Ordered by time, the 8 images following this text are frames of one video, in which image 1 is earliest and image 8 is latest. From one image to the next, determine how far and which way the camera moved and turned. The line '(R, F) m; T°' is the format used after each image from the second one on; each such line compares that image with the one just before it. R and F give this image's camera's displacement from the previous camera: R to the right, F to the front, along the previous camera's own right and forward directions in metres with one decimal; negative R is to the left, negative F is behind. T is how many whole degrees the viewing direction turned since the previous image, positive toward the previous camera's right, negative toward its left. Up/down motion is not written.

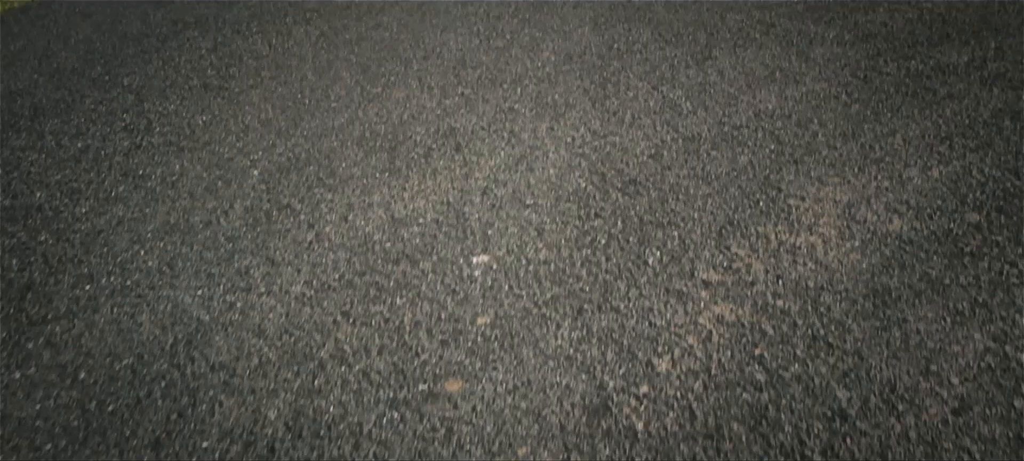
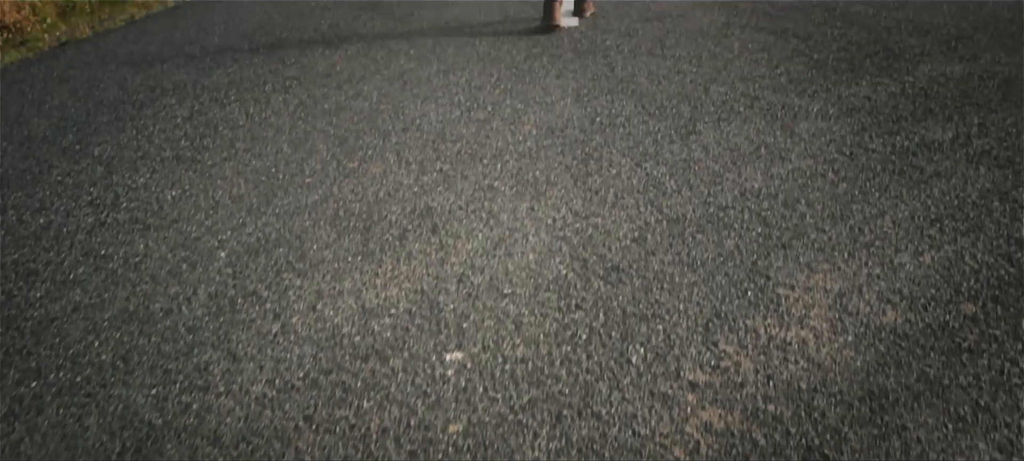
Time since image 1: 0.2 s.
(0.0, +0.1) m; +1°
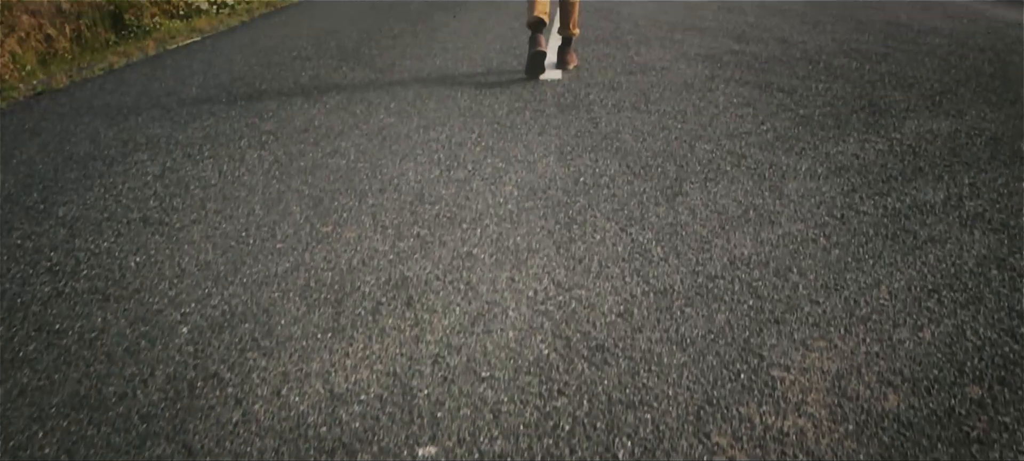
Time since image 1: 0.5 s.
(0.0, +0.1) m; +1°
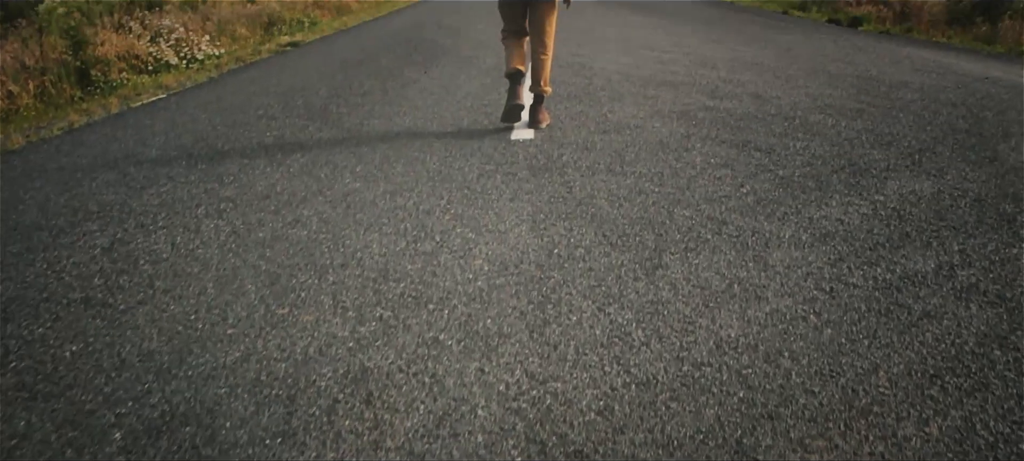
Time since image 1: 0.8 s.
(0.0, +0.1) m; +2°
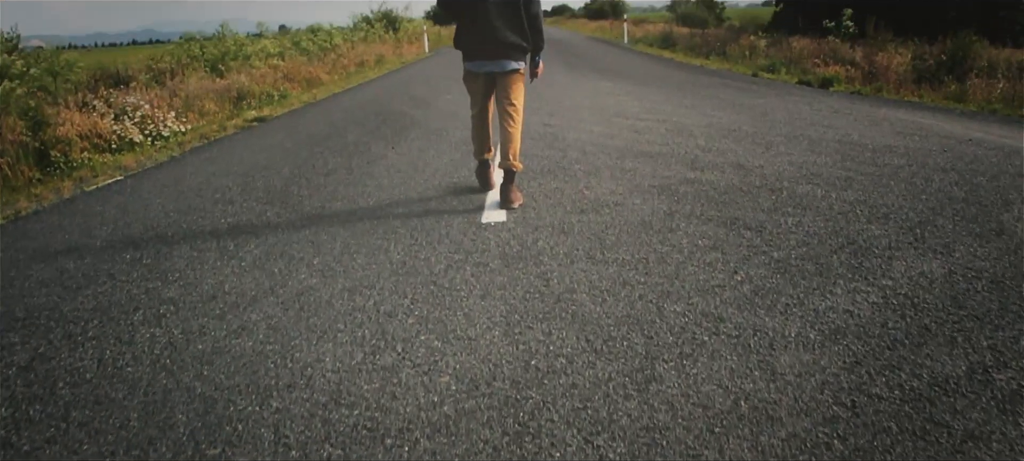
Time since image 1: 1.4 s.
(0.0, +0.3) m; +2°
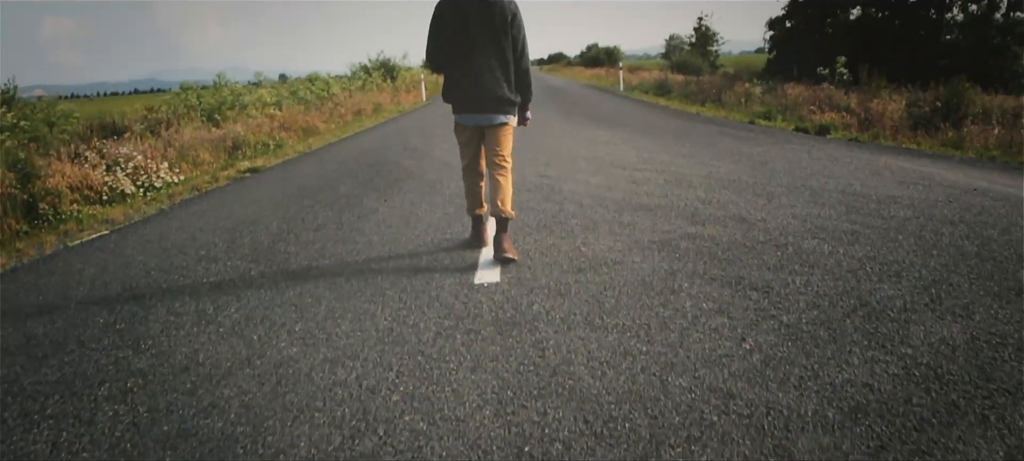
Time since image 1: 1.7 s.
(0.0, +0.2) m; 0°
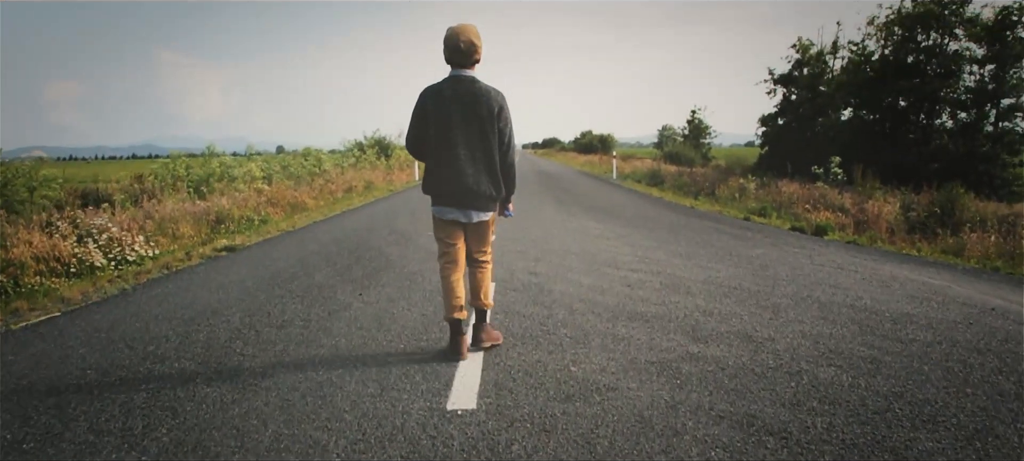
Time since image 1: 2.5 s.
(0.0, +0.4) m; +1°
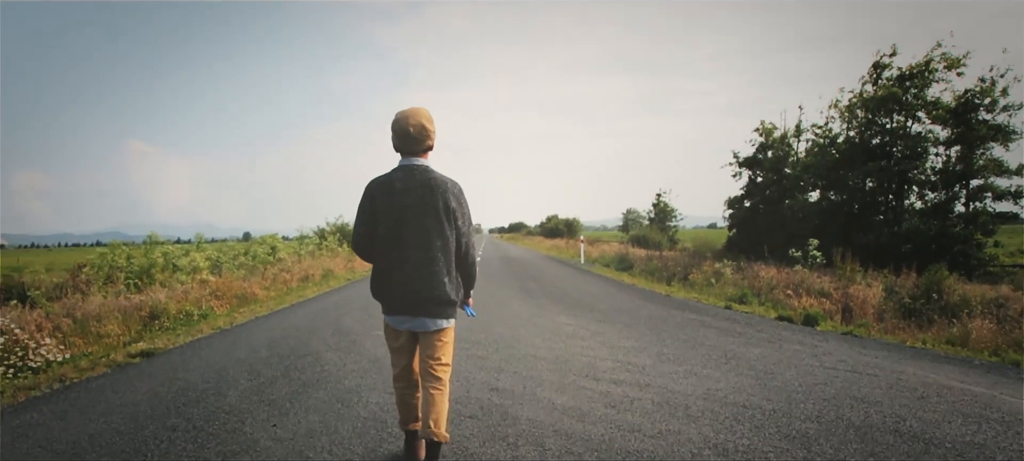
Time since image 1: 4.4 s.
(+0.1, +1.1) m; +2°
